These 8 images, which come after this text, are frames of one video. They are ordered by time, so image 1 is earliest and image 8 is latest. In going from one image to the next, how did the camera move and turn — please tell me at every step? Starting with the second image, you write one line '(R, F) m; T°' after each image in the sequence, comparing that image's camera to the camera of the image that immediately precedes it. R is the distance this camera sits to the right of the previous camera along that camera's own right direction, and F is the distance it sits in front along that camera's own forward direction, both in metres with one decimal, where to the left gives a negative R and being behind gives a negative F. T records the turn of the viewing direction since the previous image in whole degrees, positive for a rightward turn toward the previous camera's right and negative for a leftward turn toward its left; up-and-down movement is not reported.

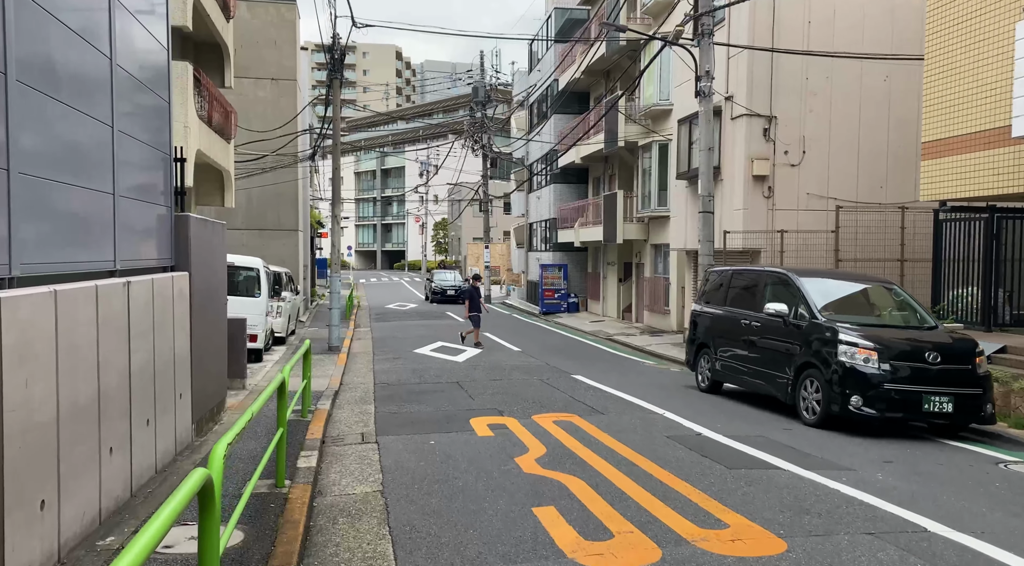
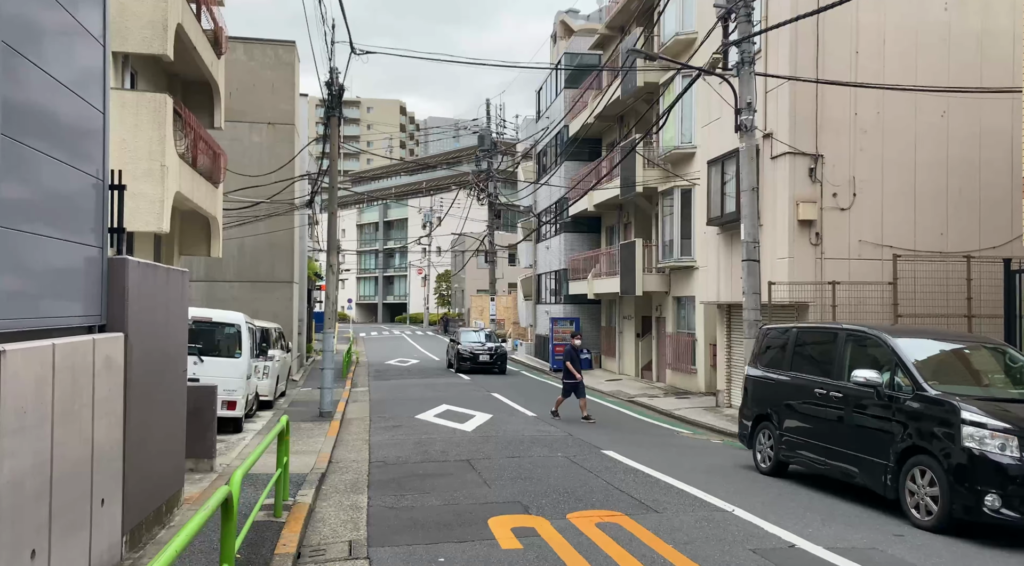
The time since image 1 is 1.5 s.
(-0.3, +1.7) m; 0°
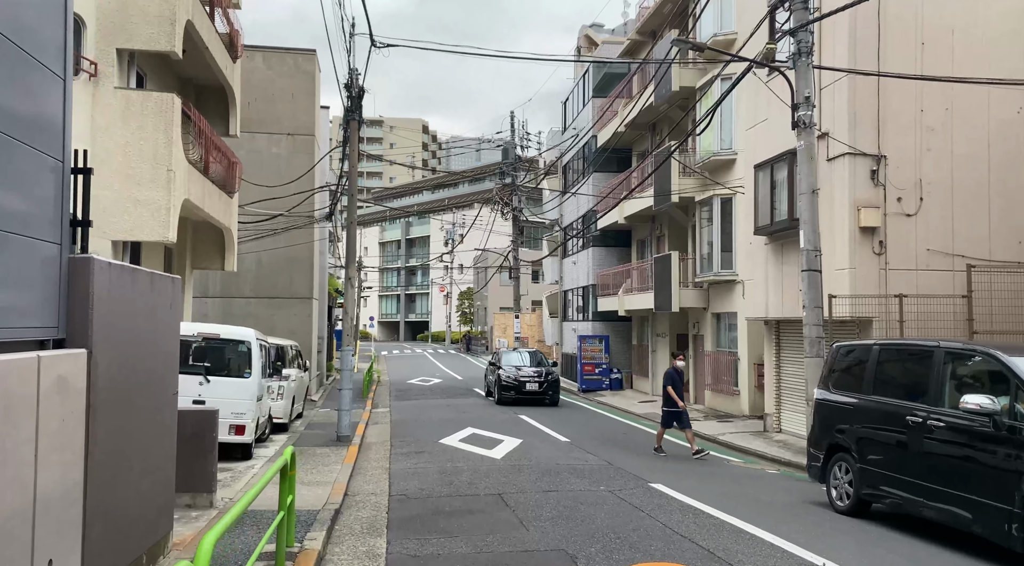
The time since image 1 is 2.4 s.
(-0.2, +1.0) m; -2°
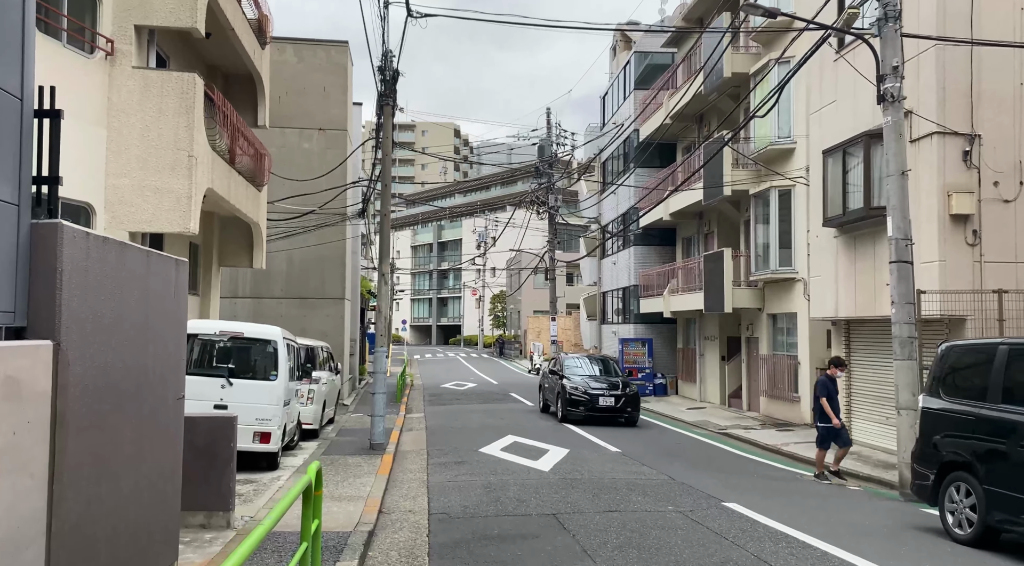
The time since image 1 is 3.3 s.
(-0.3, +1.0) m; -2°
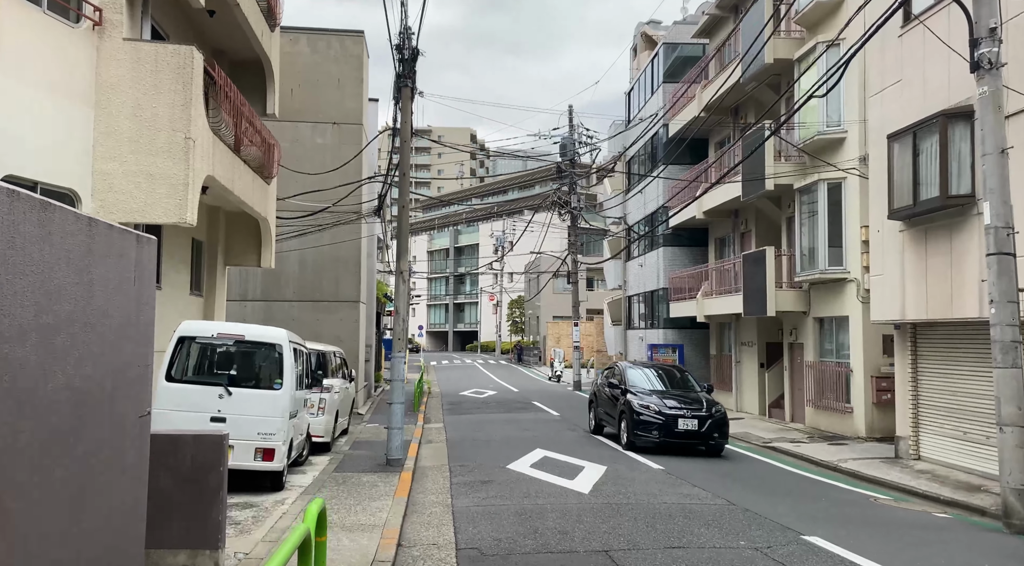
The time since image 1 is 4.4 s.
(-0.3, +1.2) m; -1°
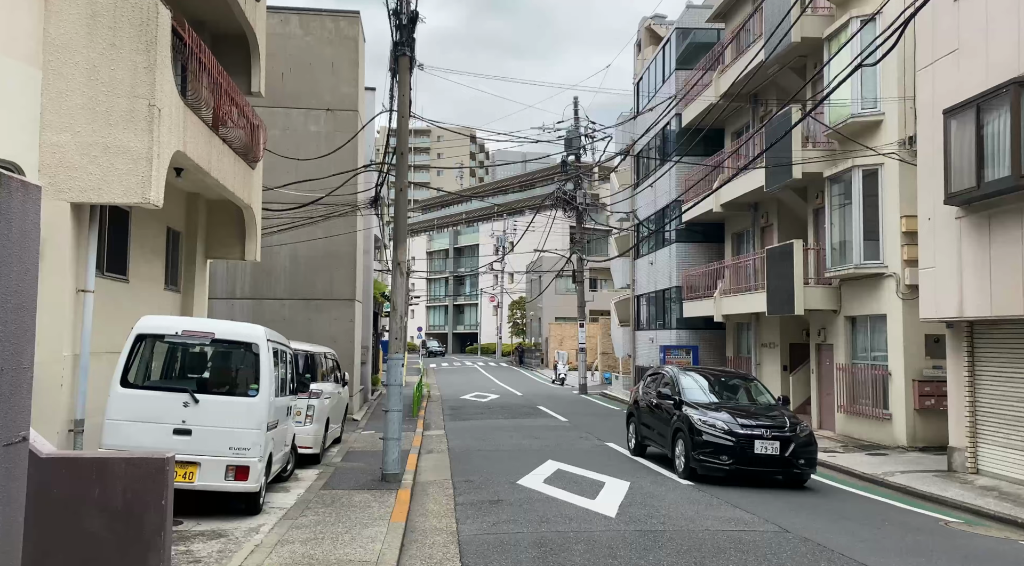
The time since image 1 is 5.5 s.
(-0.2, +1.3) m; 0°
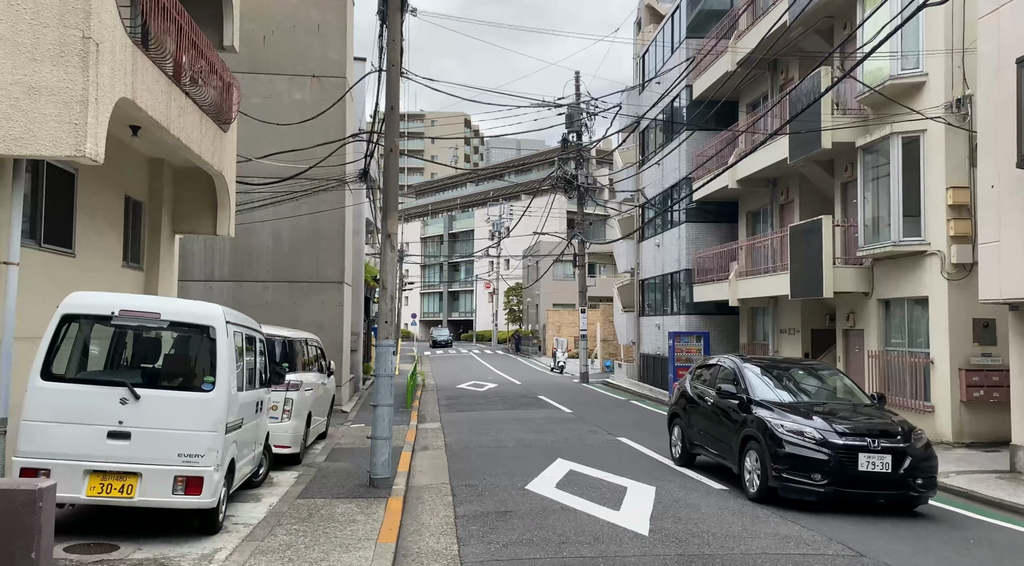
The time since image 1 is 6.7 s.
(-0.2, +1.4) m; 0°
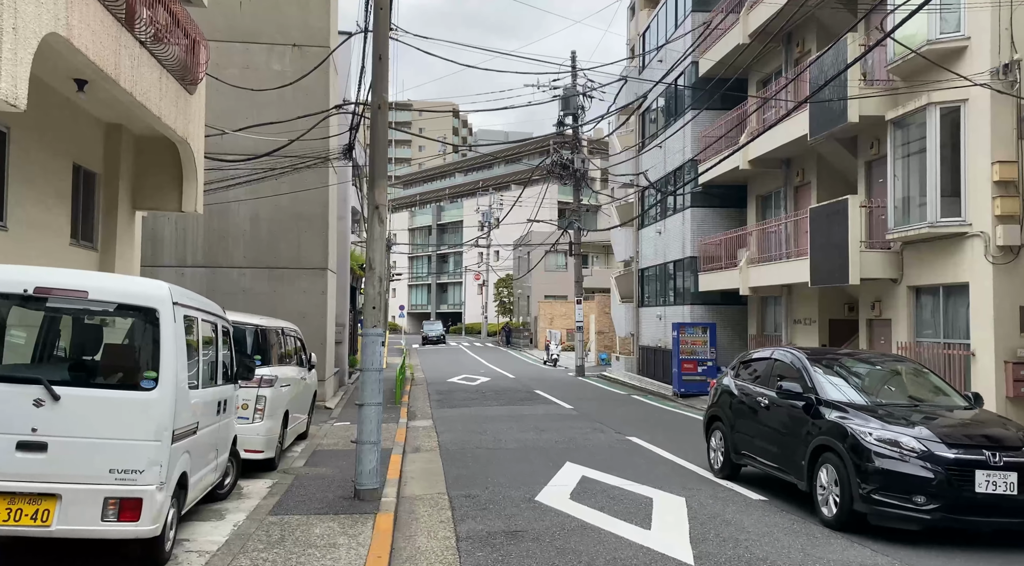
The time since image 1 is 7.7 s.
(-0.2, +1.2) m; +1°
